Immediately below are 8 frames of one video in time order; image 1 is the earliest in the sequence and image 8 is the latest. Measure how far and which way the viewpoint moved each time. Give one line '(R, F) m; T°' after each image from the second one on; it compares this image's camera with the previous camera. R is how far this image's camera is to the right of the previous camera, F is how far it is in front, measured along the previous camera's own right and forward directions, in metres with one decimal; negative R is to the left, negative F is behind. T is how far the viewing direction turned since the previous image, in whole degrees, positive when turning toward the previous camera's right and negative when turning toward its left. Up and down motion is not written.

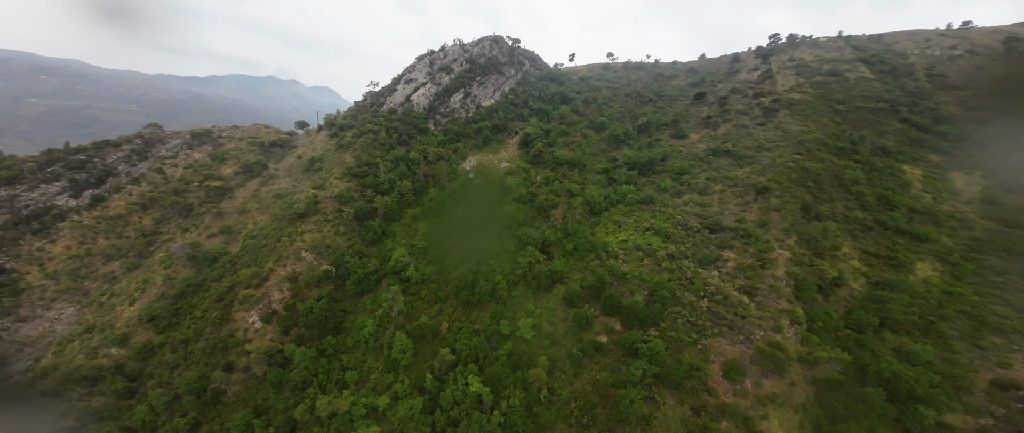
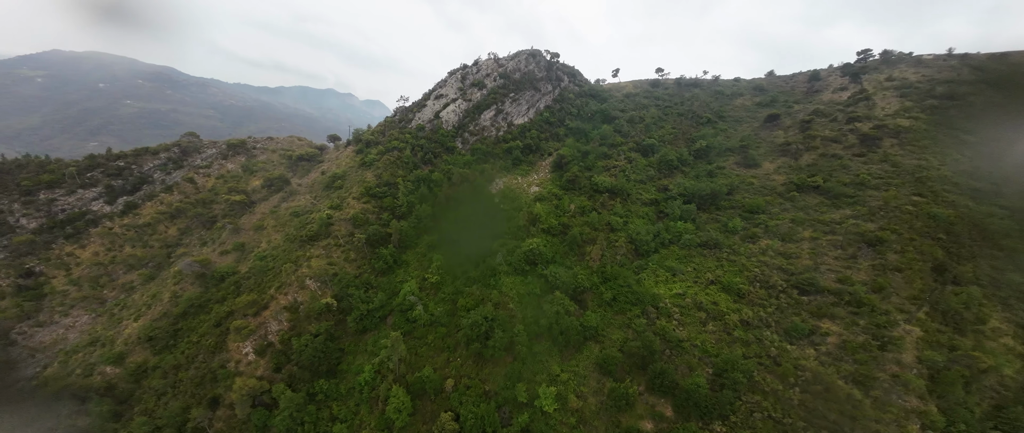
(+1.1, +6.1) m; -7°
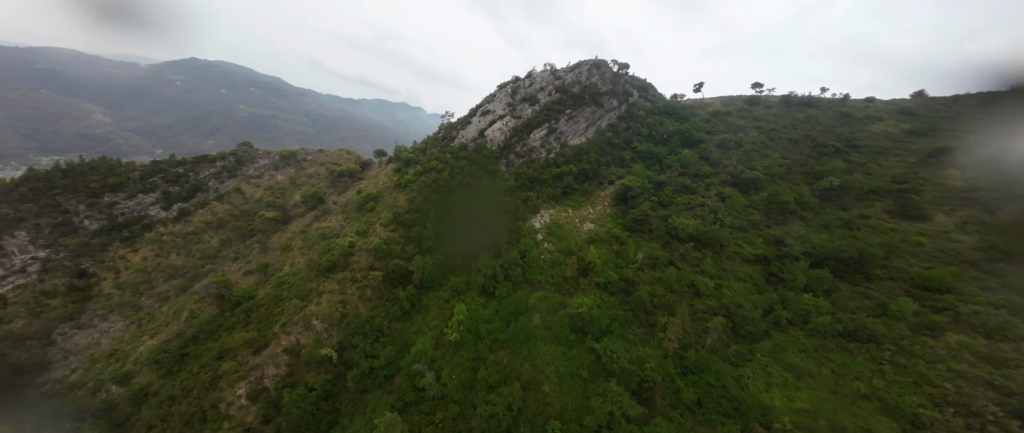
(+0.9, +7.8) m; -10°
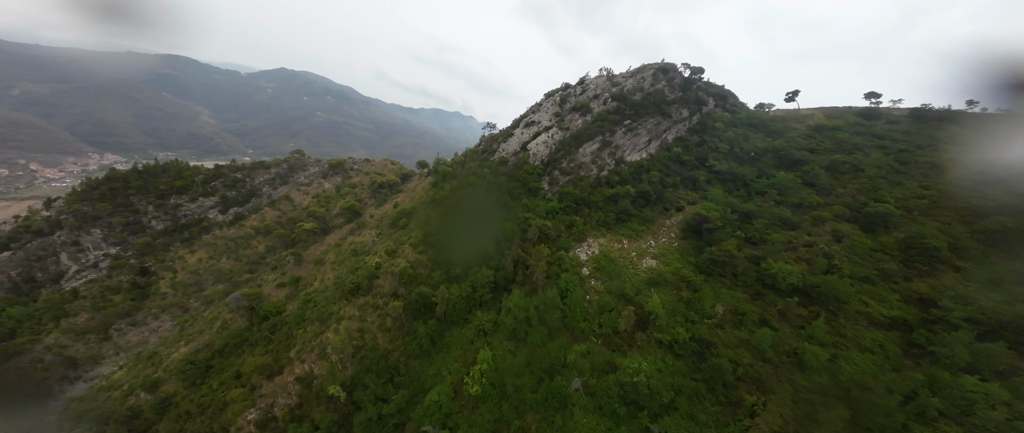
(+0.7, +4.8) m; -9°
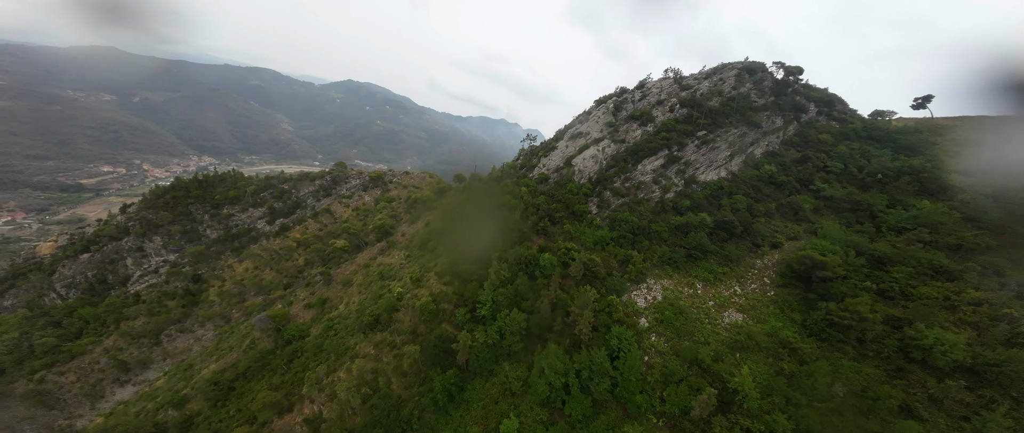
(+0.7, +4.6) m; -9°
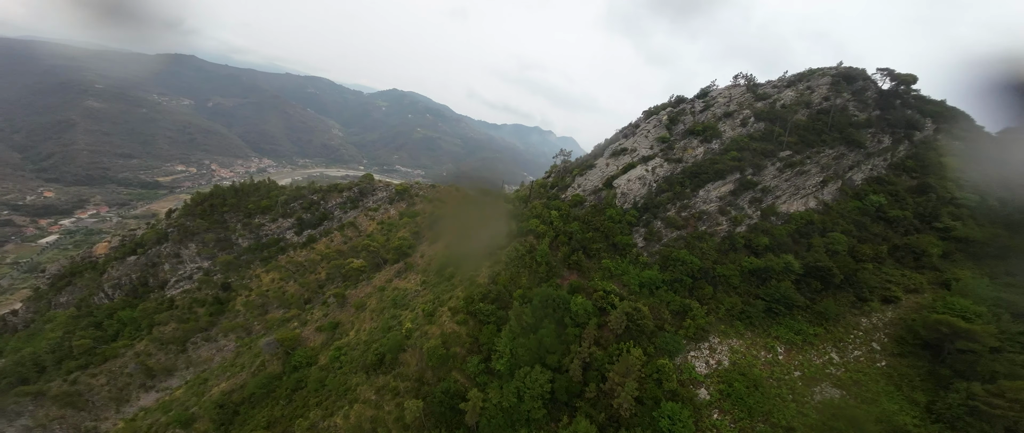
(+0.5, +3.8) m; -6°
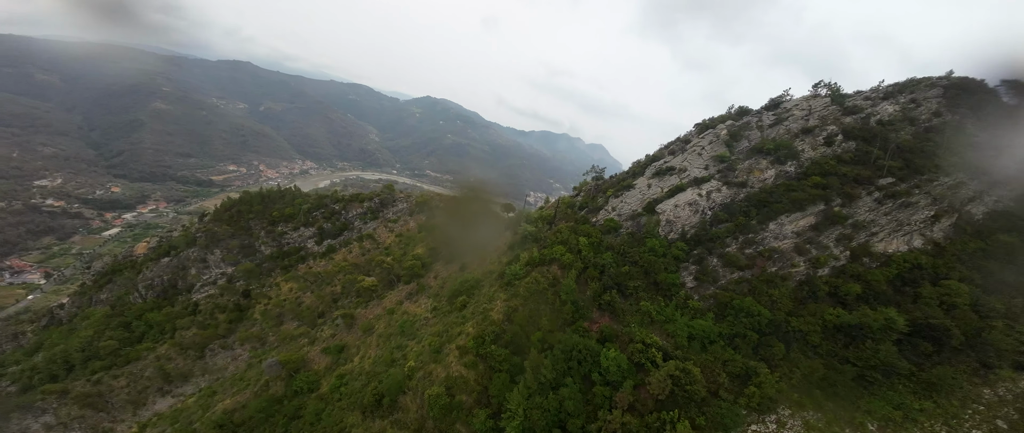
(+0.4, +3.1) m; -5°
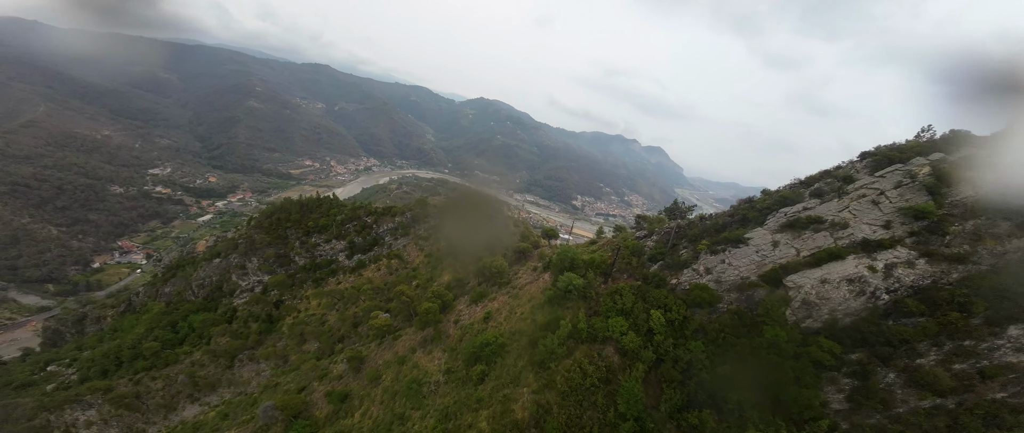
(+0.6, +5.8) m; -9°
